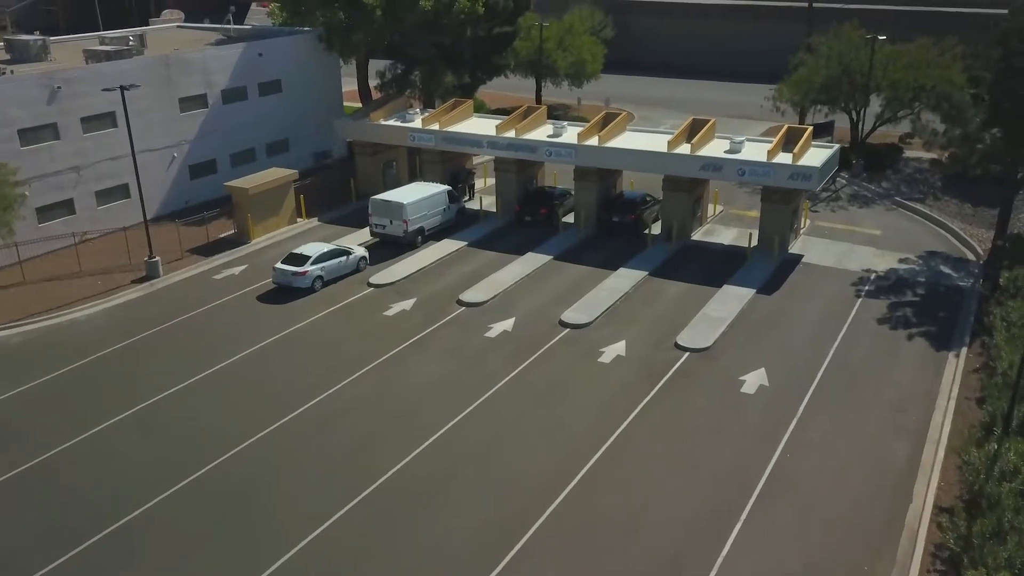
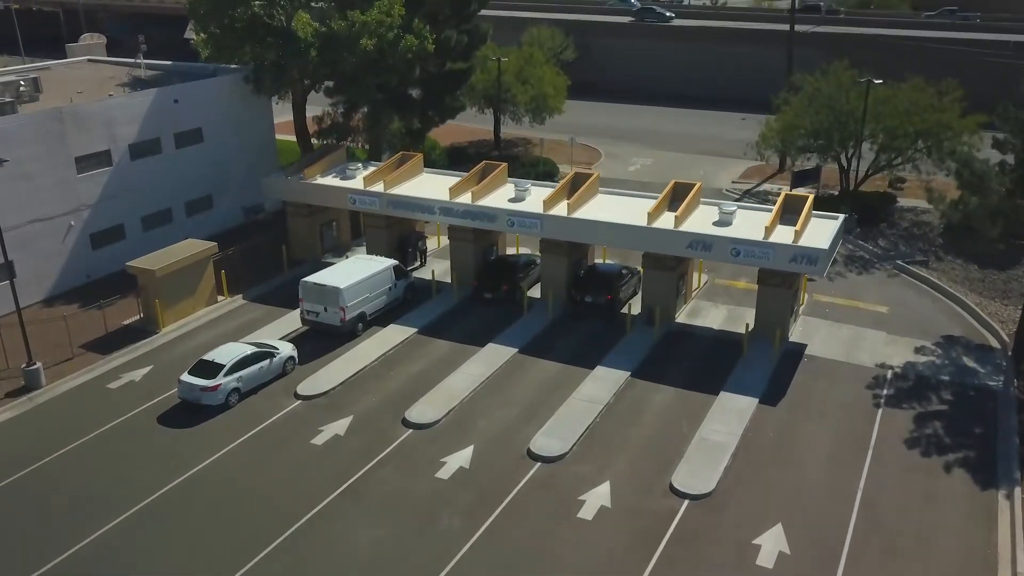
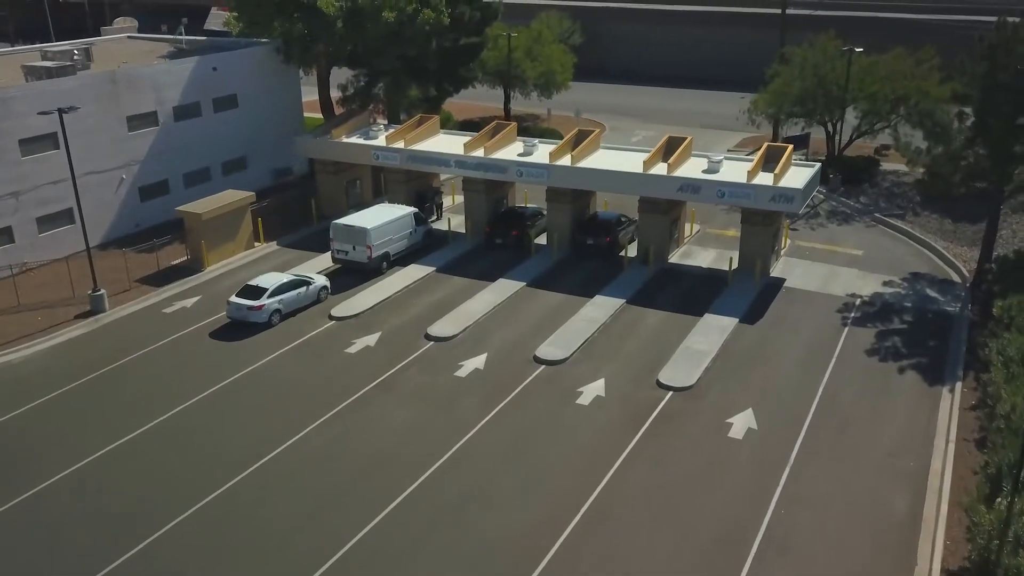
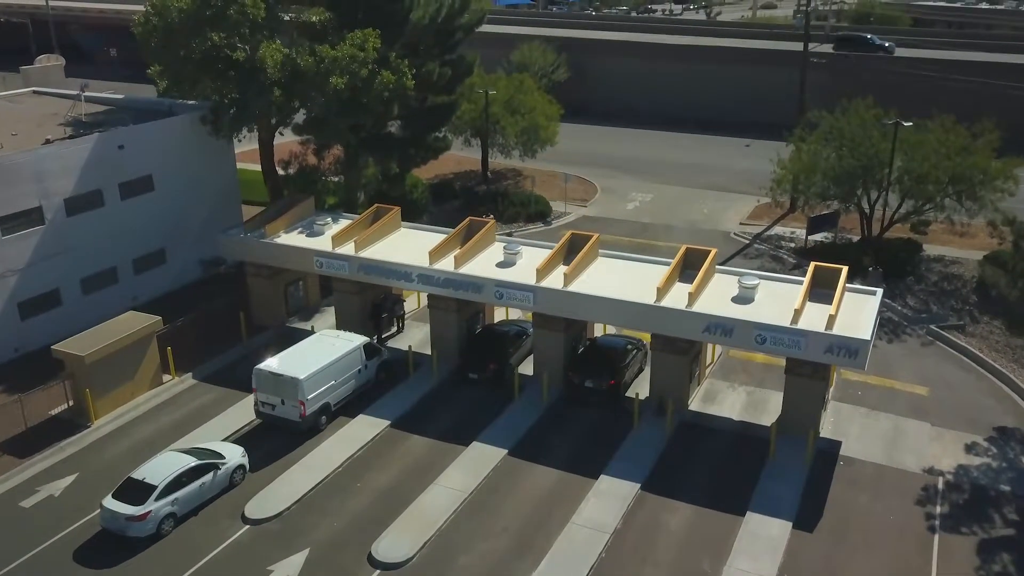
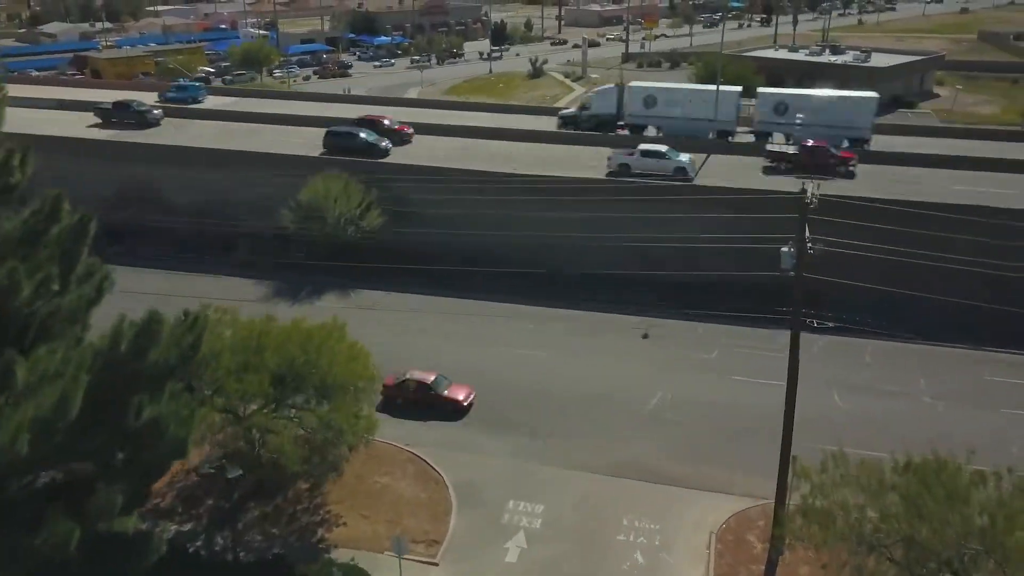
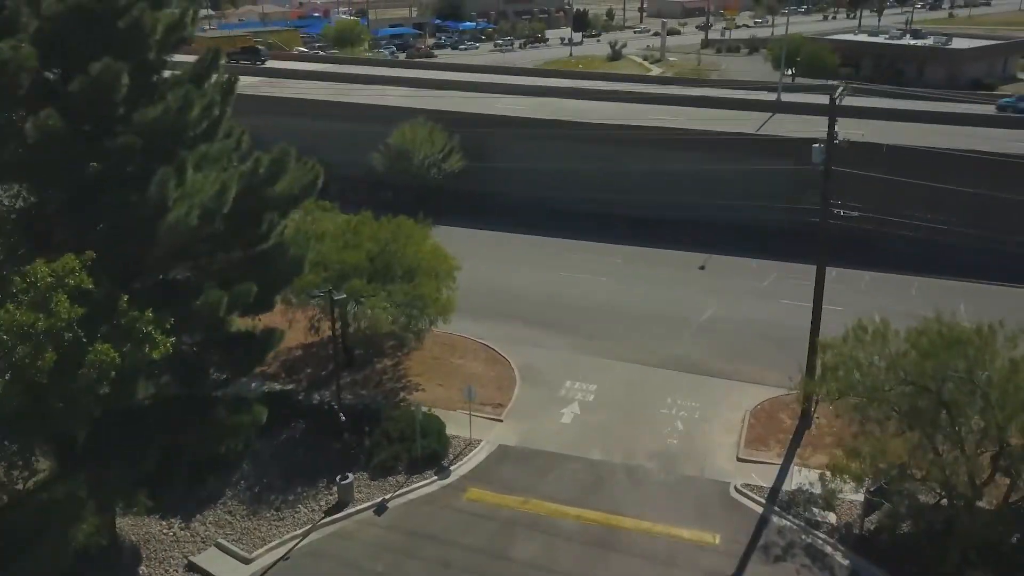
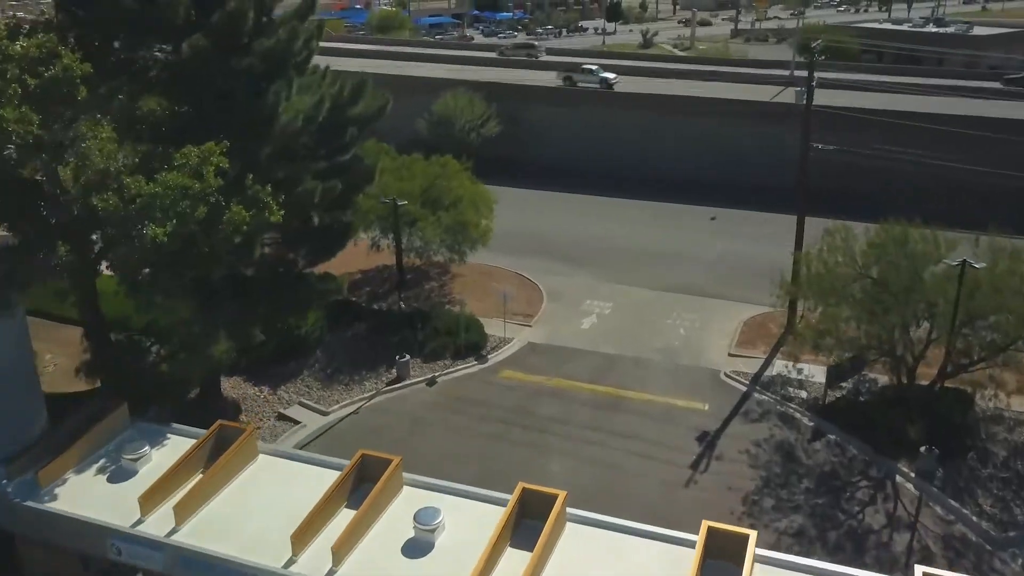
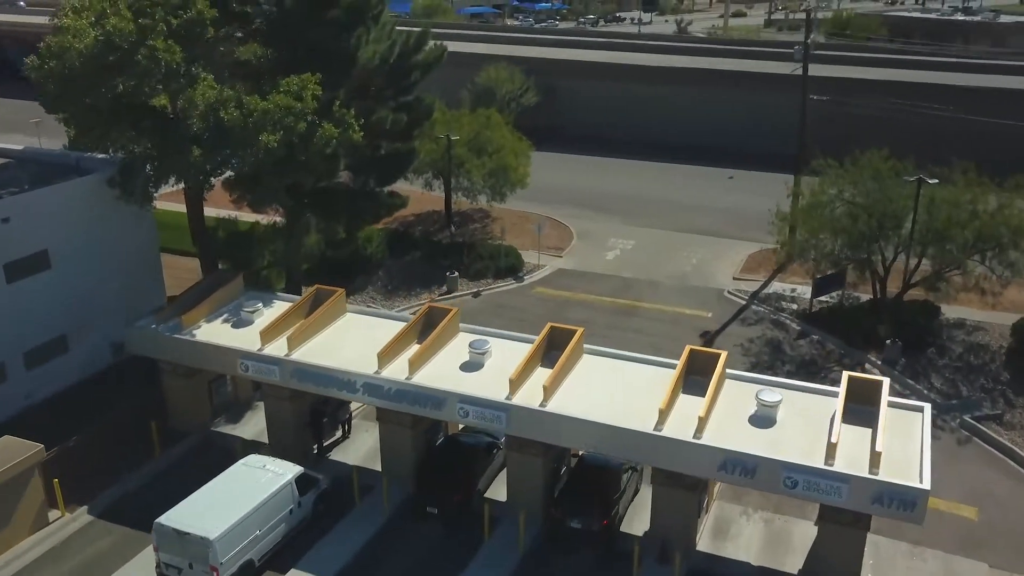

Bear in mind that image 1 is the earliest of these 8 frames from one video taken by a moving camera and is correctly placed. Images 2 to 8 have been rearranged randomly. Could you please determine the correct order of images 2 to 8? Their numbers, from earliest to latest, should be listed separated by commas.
3, 2, 4, 8, 7, 6, 5
